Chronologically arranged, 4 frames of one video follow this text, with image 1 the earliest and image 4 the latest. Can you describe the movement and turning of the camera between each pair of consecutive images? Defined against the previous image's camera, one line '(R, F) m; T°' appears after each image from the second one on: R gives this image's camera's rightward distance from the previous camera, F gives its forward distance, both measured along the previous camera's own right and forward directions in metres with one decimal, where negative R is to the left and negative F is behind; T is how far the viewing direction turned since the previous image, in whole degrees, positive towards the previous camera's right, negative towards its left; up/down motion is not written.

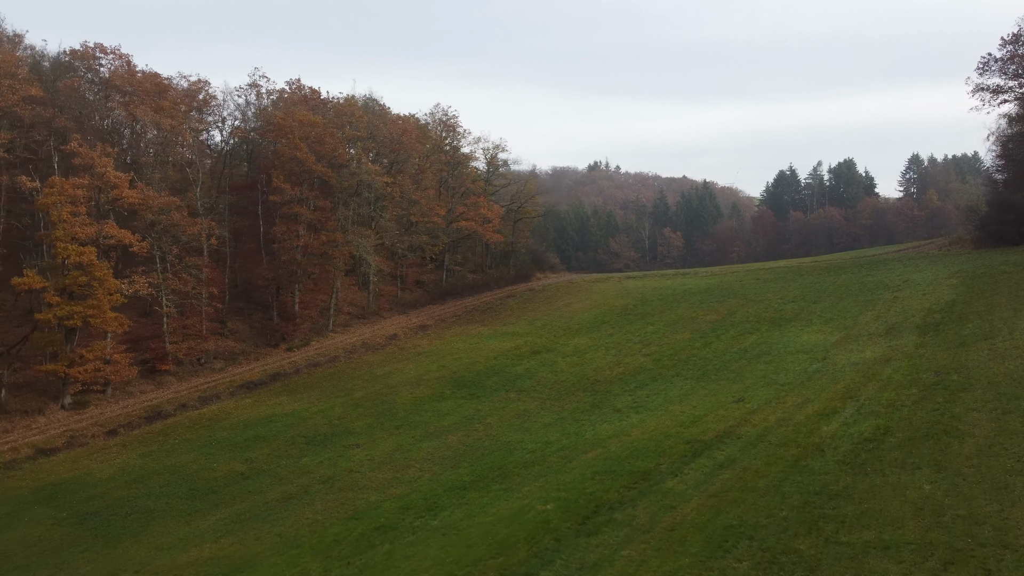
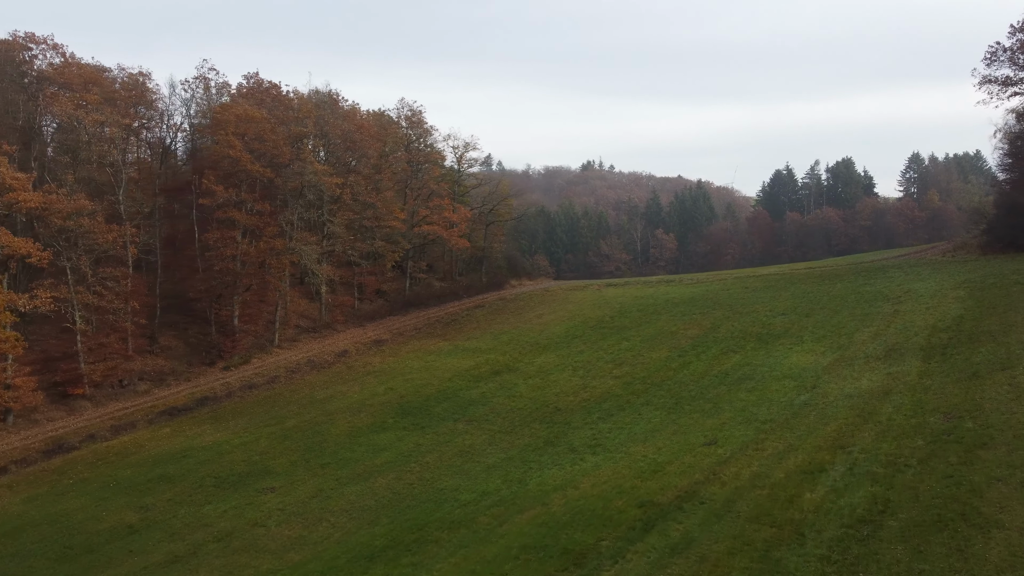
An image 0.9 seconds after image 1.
(+2.4, +4.0) m; 0°
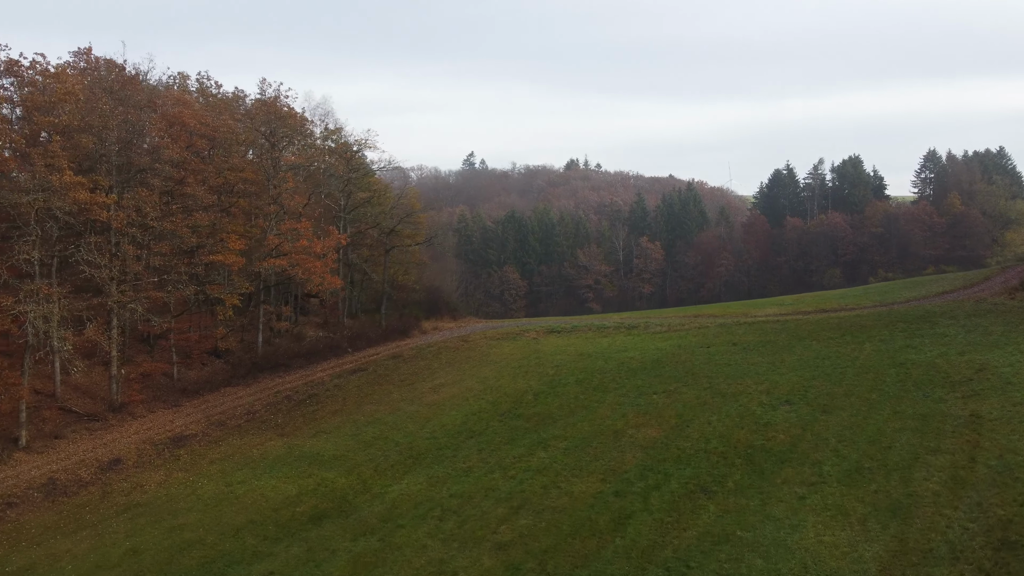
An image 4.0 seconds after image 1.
(+5.8, +14.1) m; 0°
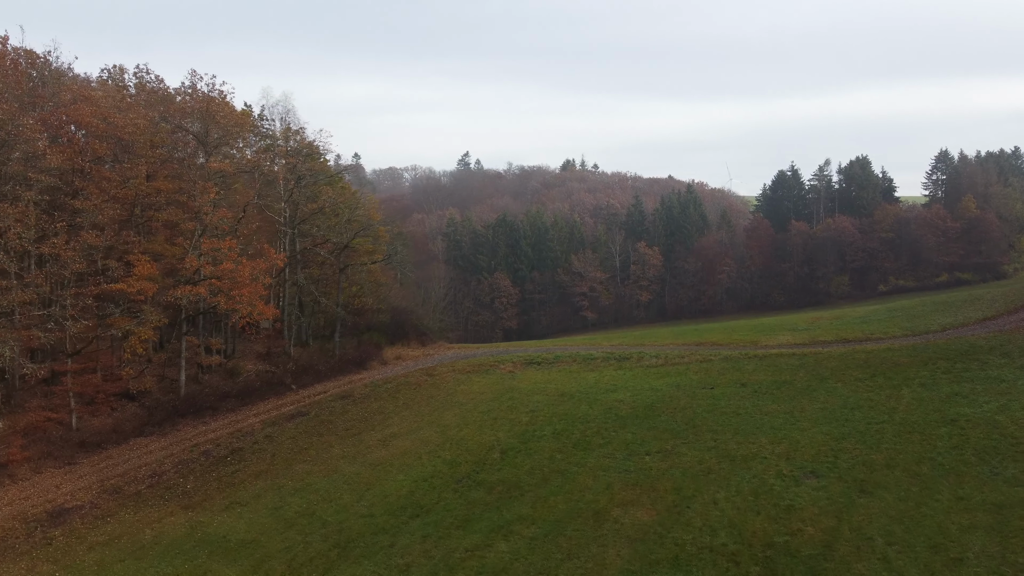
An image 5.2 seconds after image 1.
(+1.5, +5.4) m; 0°
